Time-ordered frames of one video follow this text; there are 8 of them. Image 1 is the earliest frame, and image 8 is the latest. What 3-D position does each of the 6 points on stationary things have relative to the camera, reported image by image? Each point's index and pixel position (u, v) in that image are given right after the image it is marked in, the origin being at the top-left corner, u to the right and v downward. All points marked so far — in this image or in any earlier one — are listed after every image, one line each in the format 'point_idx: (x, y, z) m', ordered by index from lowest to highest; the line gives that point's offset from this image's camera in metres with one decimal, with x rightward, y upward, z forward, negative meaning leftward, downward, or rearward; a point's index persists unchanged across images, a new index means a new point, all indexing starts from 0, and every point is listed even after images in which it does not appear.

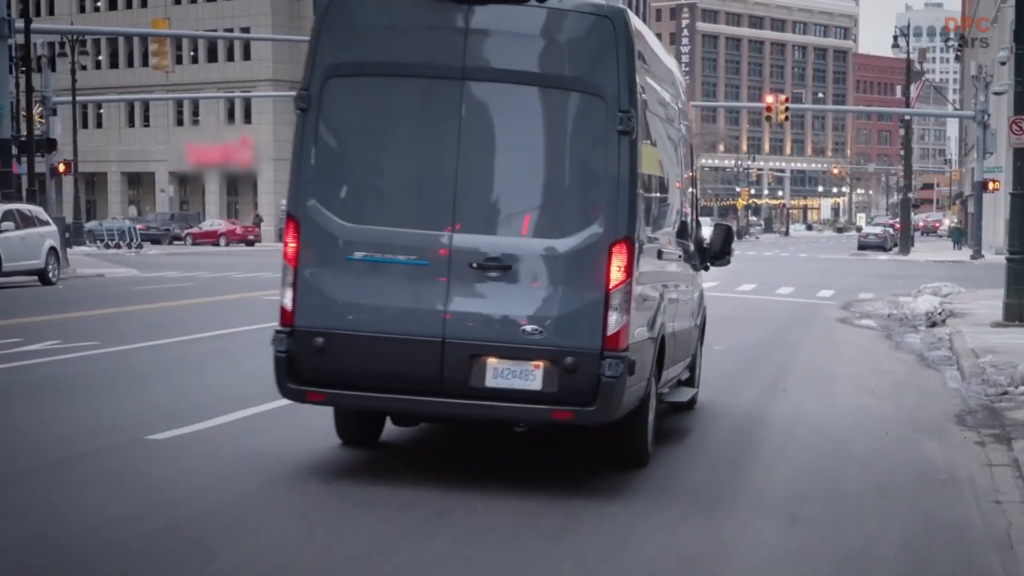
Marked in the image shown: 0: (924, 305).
0: (+6.4, -0.3, +18.0) m
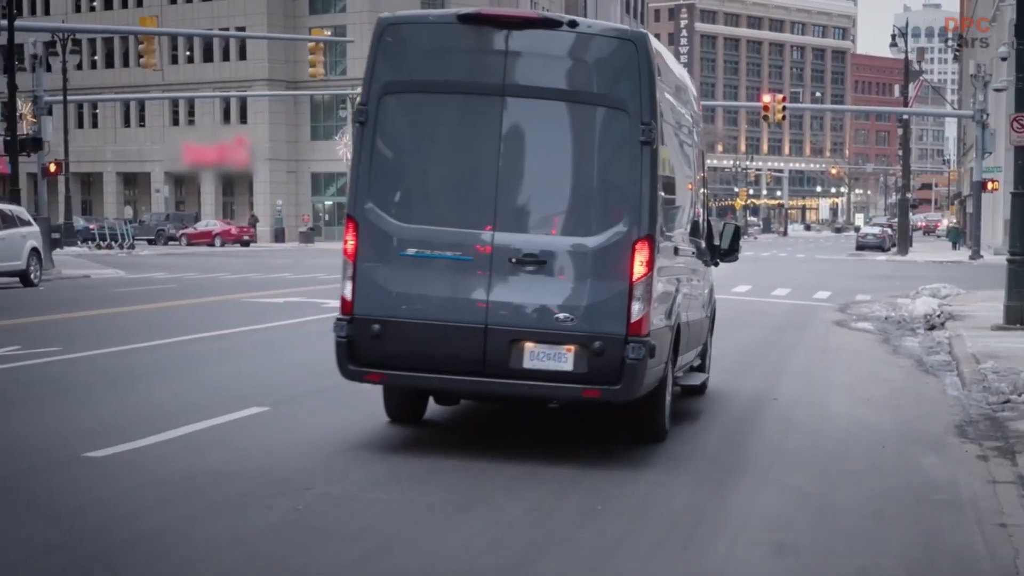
0: (+6.3, -0.3, +17.7) m
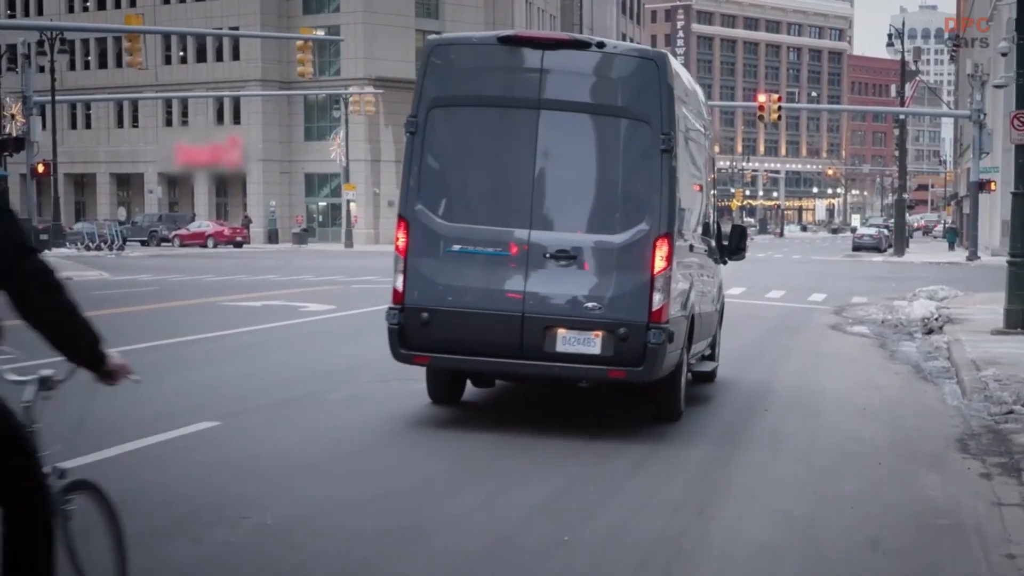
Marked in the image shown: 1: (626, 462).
0: (+6.1, -0.4, +17.4) m
1: (+0.8, -1.2, +8.2) m
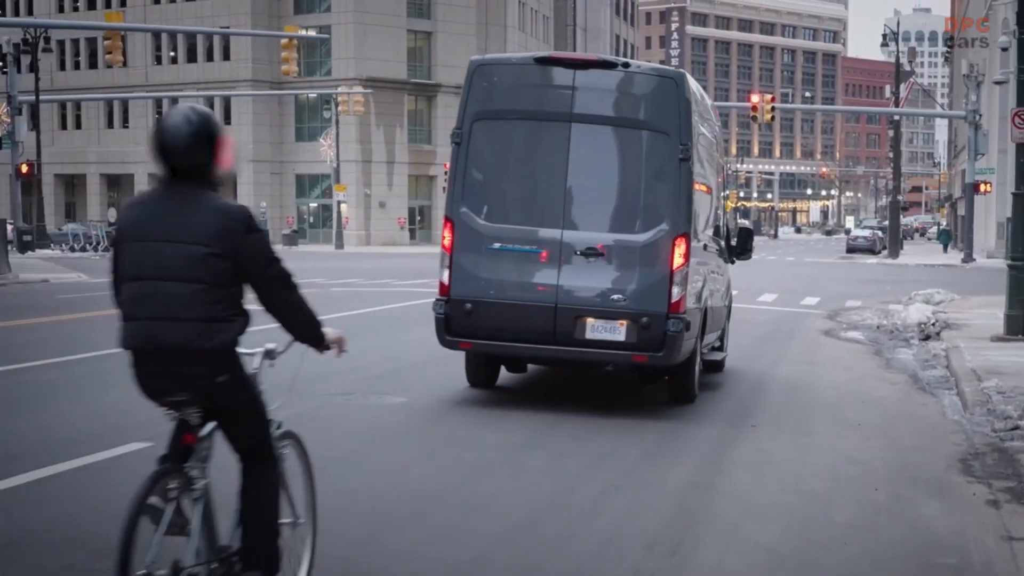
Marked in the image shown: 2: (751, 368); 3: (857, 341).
0: (+5.9, -0.4, +17.0) m
1: (+0.7, -1.3, +7.8) m
2: (+2.6, -0.9, +12.7) m
3: (+4.4, -0.7, +14.8) m
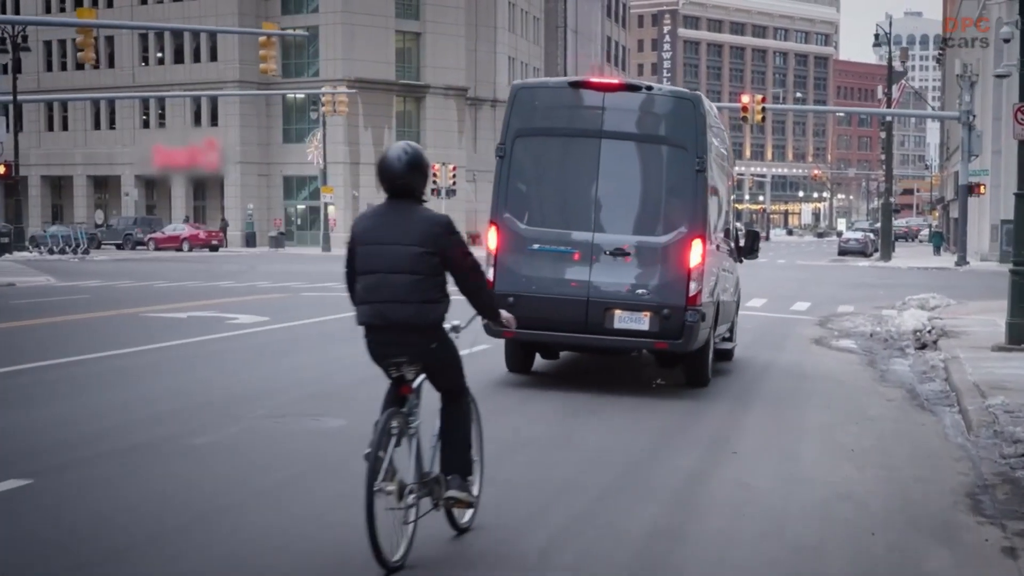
0: (+5.7, -0.5, +16.5) m
1: (+0.4, -1.3, +7.2) m
2: (+2.4, -0.9, +12.2) m
3: (+4.2, -0.8, +14.3) m
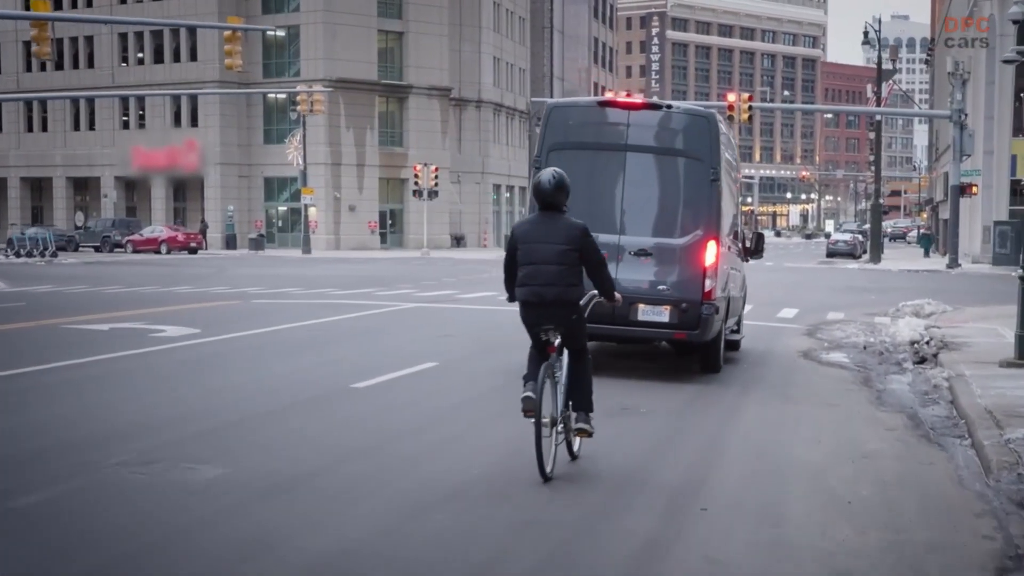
0: (+5.3, -0.5, +15.6) m
1: (+0.1, -1.4, +6.3) m
2: (+2.0, -1.0, +11.3) m
3: (+3.8, -0.8, +13.4) m
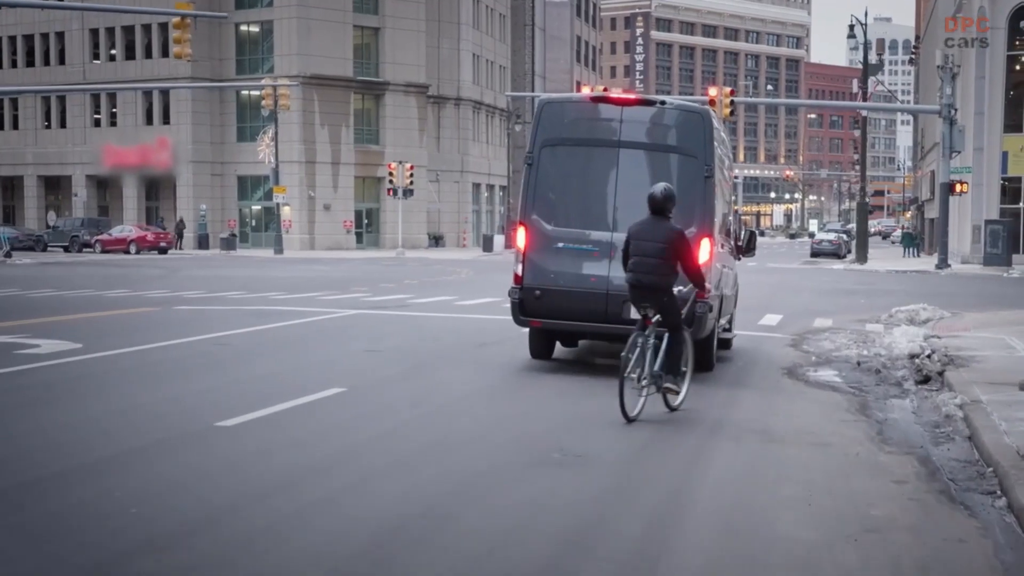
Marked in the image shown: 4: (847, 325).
0: (+4.8, -0.6, +14.4) m
1: (-0.2, -1.4, +5.1) m
2: (+1.6, -1.1, +10.1) m
3: (+3.3, -0.9, +12.2) m
4: (+5.2, -0.5, +18.2) m
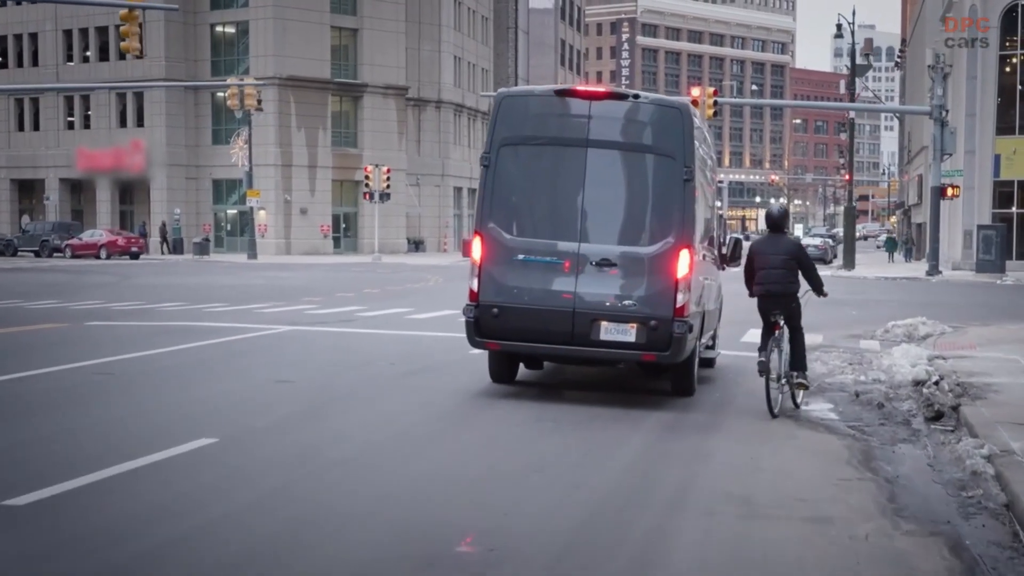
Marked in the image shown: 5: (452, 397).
0: (+4.3, -0.7, +13.3) m
1: (-0.6, -1.5, +3.9) m
2: (+1.2, -1.2, +8.9) m
3: (+2.9, -1.0, +11.1) m
4: (+4.7, -0.7, +17.1) m
5: (-0.6, -1.1, +11.8) m
